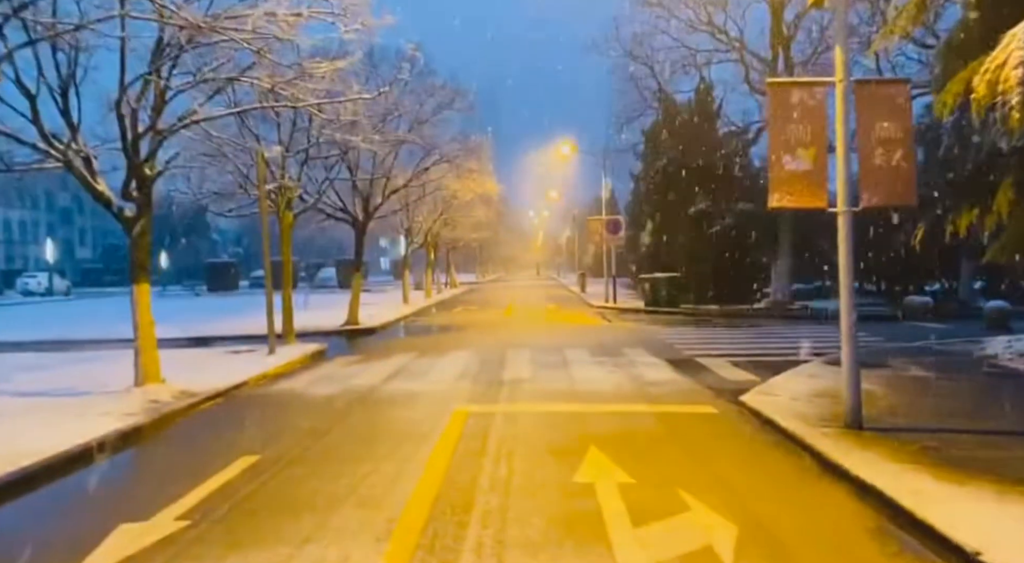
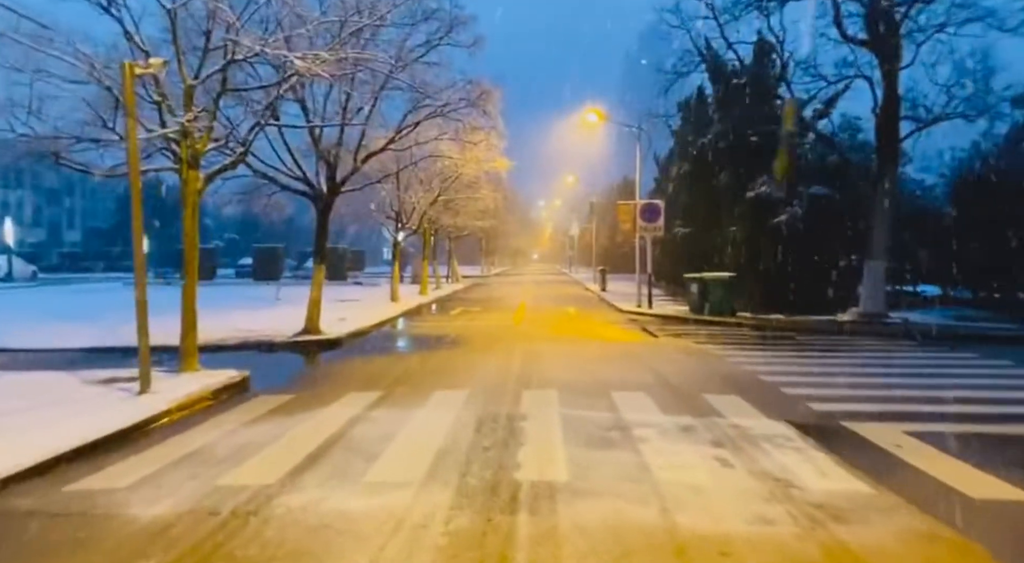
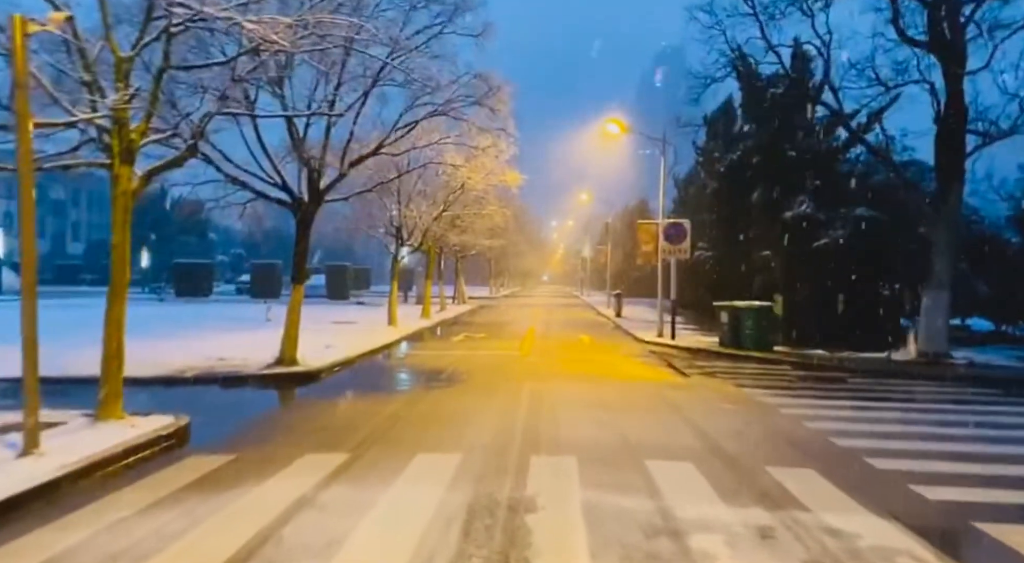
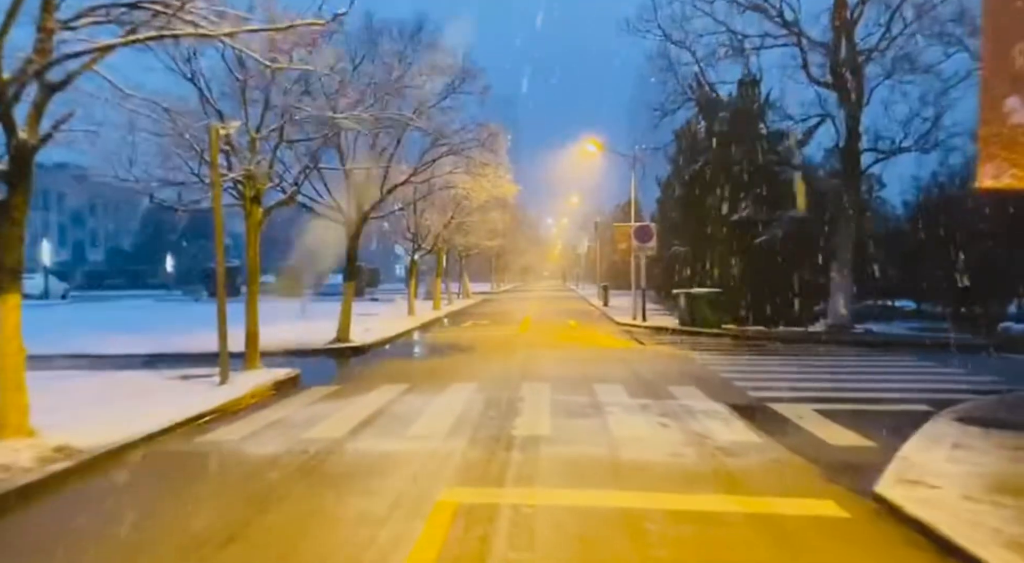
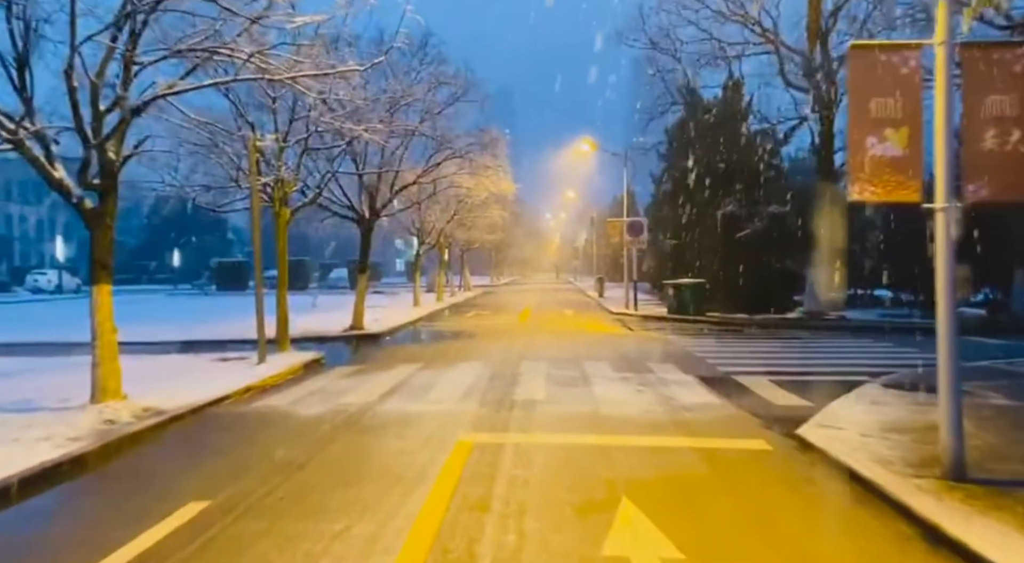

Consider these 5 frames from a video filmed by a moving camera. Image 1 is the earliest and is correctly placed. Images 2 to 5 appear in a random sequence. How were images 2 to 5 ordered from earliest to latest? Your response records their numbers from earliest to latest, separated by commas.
5, 4, 2, 3
